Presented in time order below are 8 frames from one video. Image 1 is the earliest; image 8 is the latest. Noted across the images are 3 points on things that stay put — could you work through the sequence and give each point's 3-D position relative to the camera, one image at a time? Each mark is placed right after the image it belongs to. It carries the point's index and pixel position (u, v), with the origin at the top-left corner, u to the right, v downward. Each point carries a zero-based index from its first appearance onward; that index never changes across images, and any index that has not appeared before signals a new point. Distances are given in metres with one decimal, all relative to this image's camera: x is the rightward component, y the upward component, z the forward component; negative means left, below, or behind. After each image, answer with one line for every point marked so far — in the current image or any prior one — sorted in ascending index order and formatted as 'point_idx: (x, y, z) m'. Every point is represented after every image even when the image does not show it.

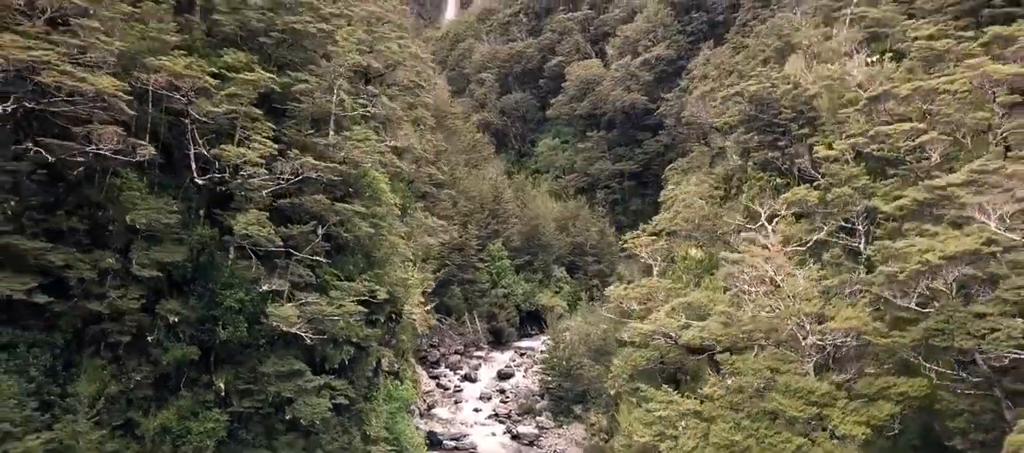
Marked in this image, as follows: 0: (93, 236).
0: (-3.0, -0.1, +5.6) m
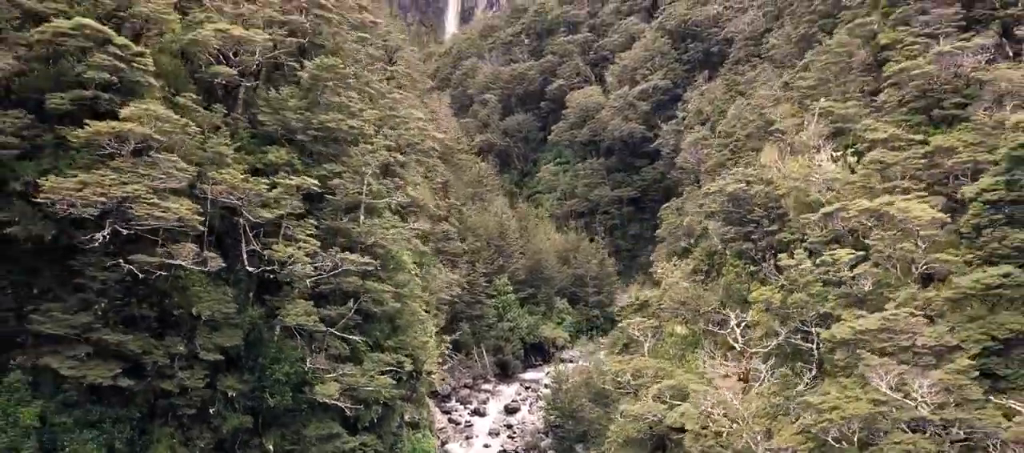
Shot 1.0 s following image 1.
0: (-2.9, -0.8, +6.5) m
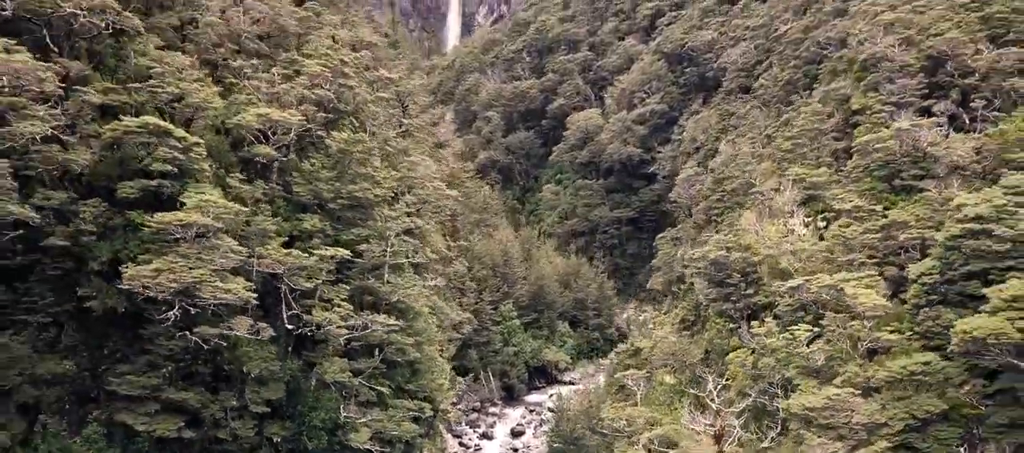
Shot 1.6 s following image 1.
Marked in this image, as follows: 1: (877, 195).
0: (-2.8, -1.4, +7.5) m
1: (+4.1, +0.4, +8.8) m
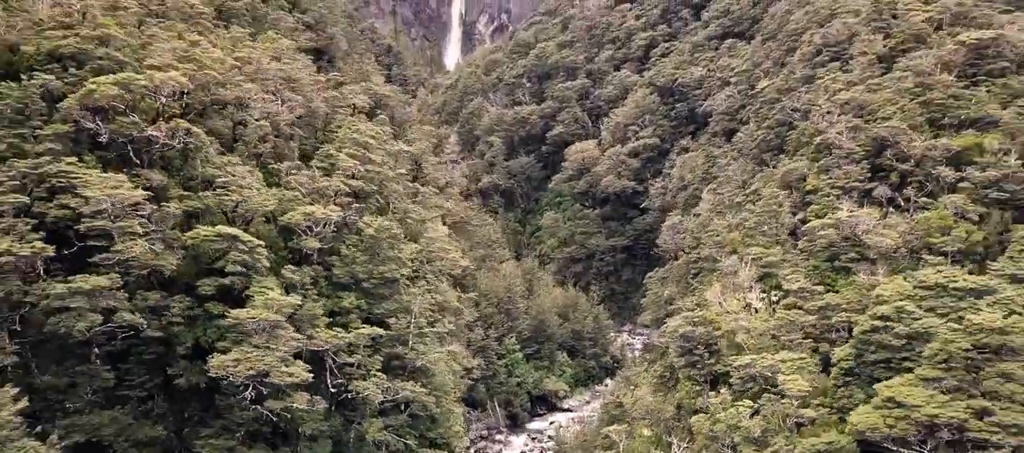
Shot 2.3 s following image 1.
0: (-2.7, -2.4, +9.2) m
1: (+4.1, -0.6, +10.5) m
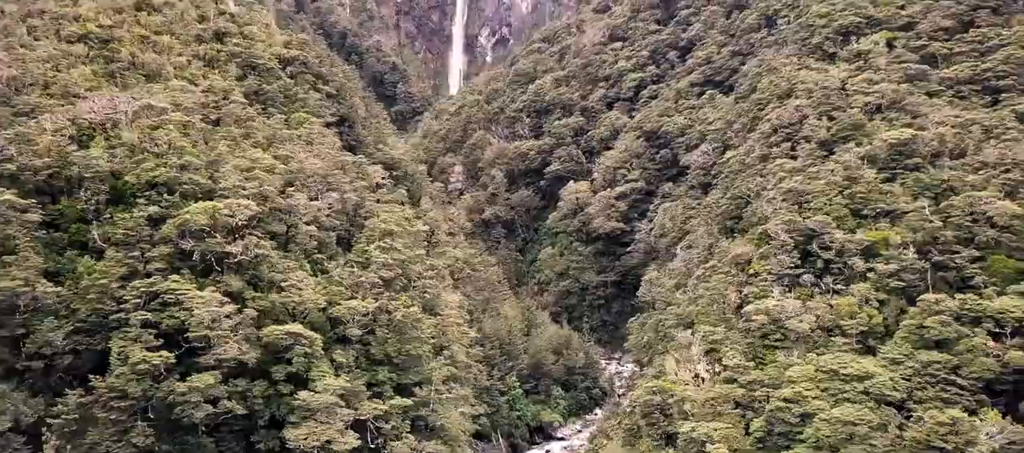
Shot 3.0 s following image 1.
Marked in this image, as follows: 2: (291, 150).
0: (-2.8, -3.9, +12.0) m
1: (+4.1, -2.0, +13.2) m
2: (-4.9, +1.5, +17.5) m
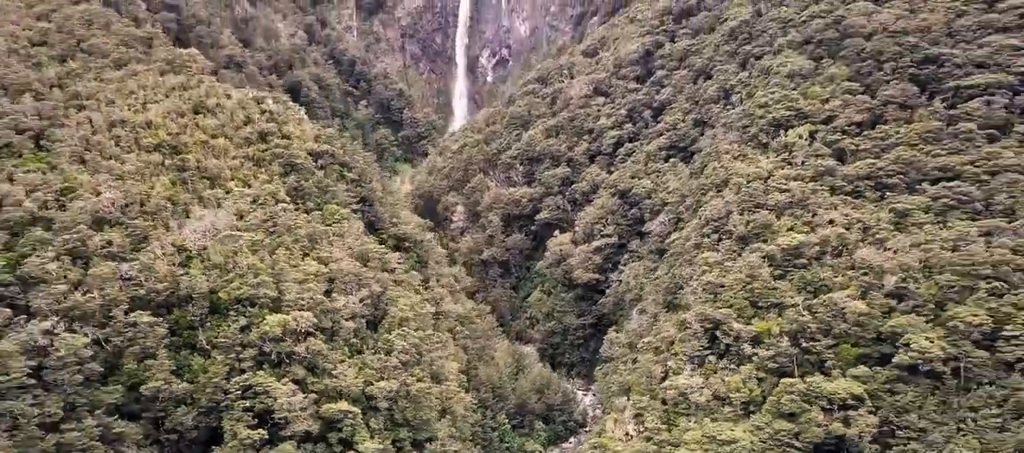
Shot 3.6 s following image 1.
0: (-3.1, -6.3, +17.3) m
1: (+3.7, -4.3, +18.5) m
2: (-5.3, -0.8, +22.8) m
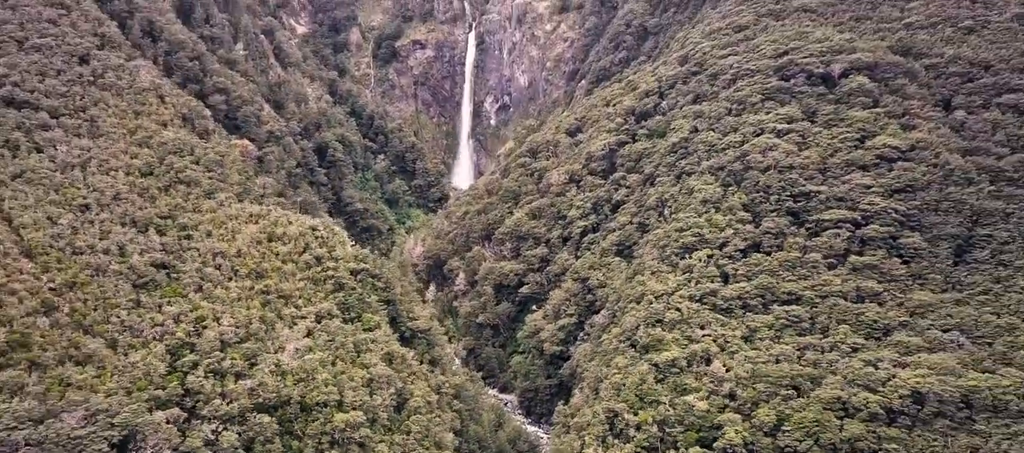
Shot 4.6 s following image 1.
0: (-4.2, -11.3, +28.9) m
1: (+2.6, -9.3, +30.0) m
2: (-6.2, -5.7, +34.4) m
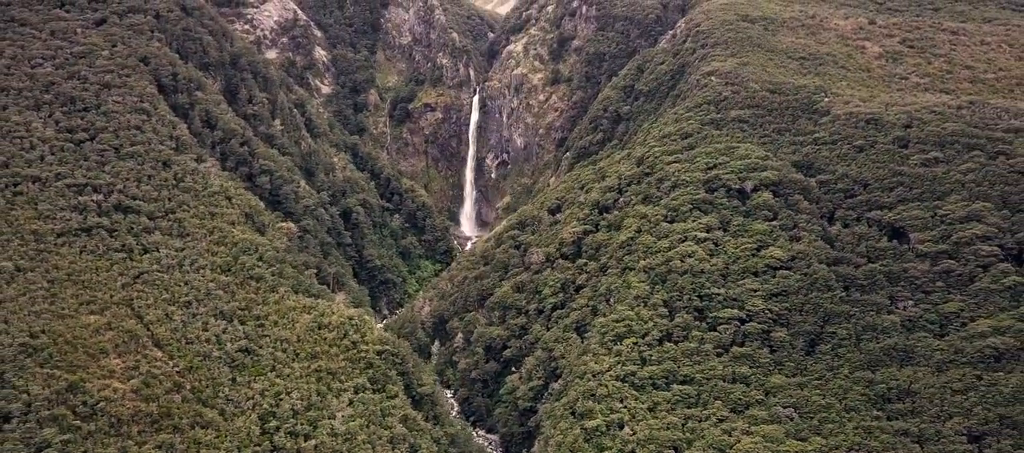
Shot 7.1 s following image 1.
0: (-5.8, -17.9, +44.7) m
1: (+1.1, -16.0, +45.7) m
2: (-7.7, -12.3, +50.1) m
